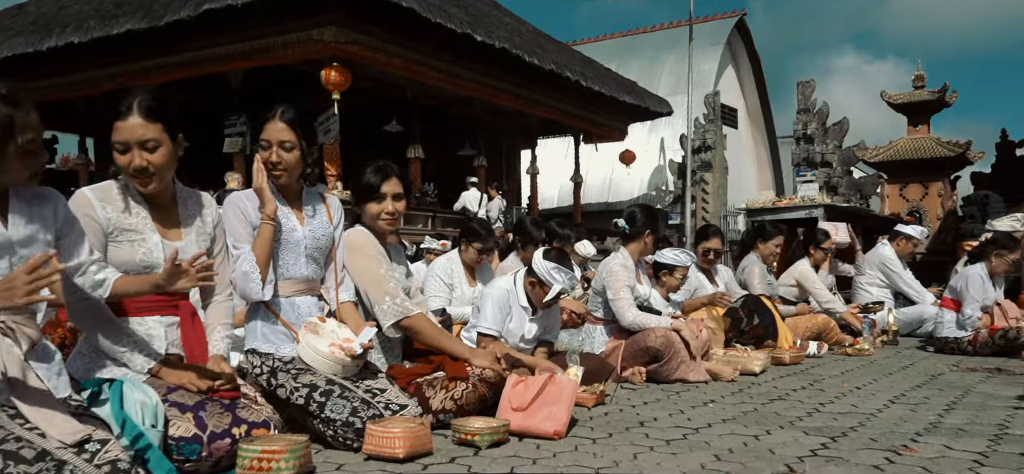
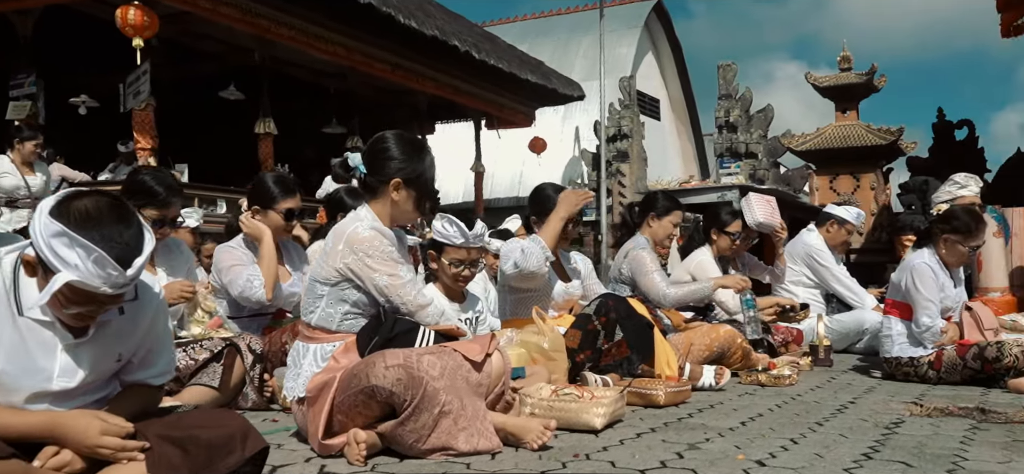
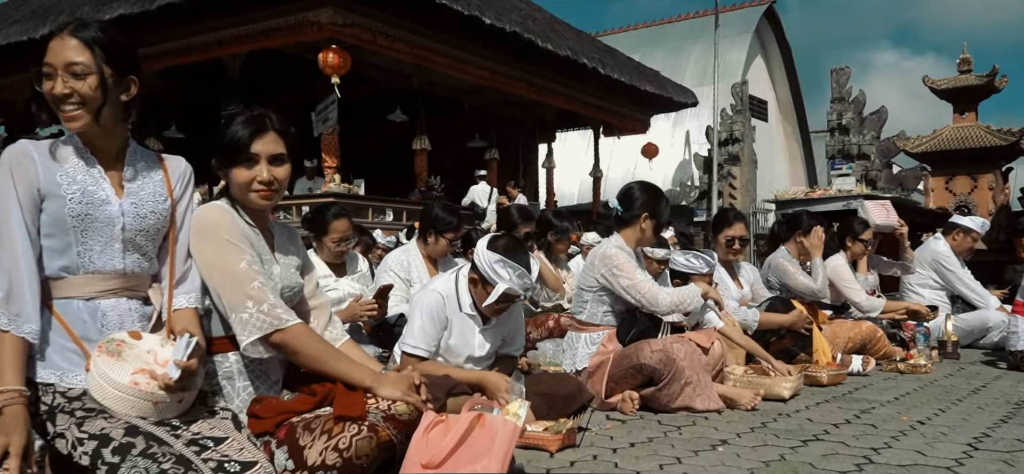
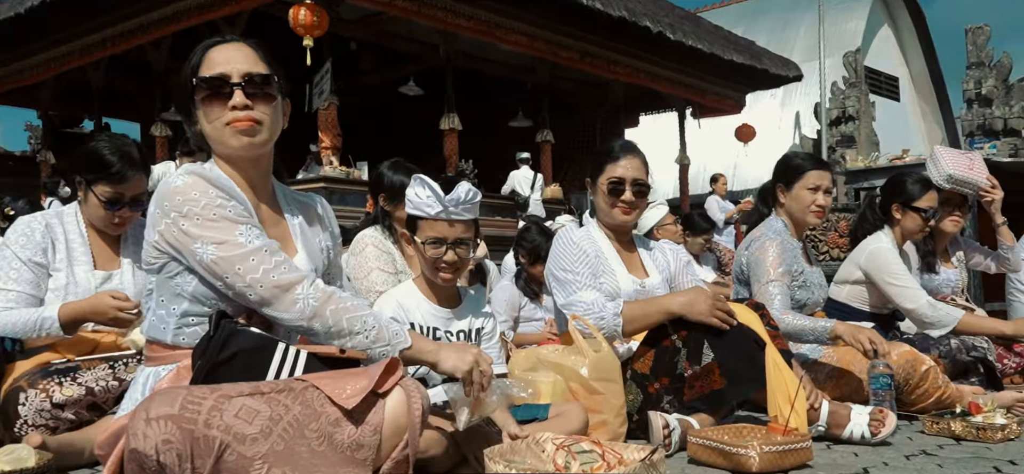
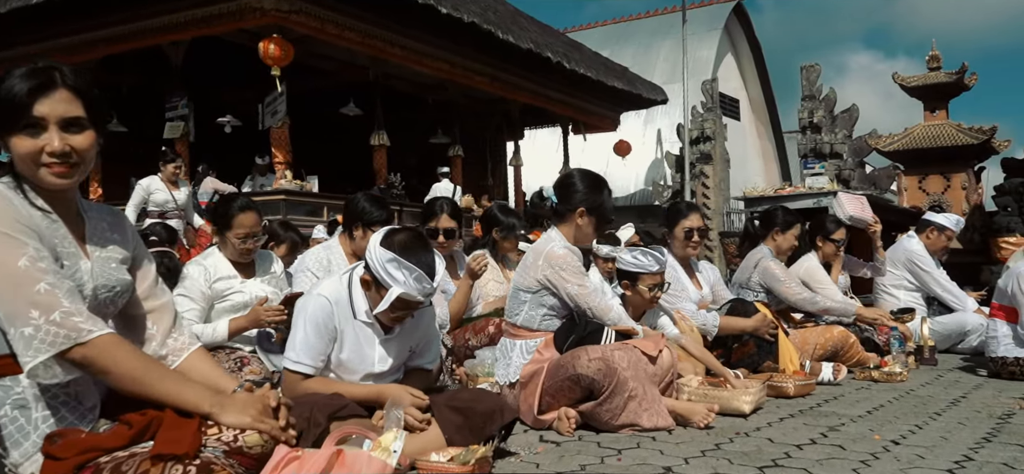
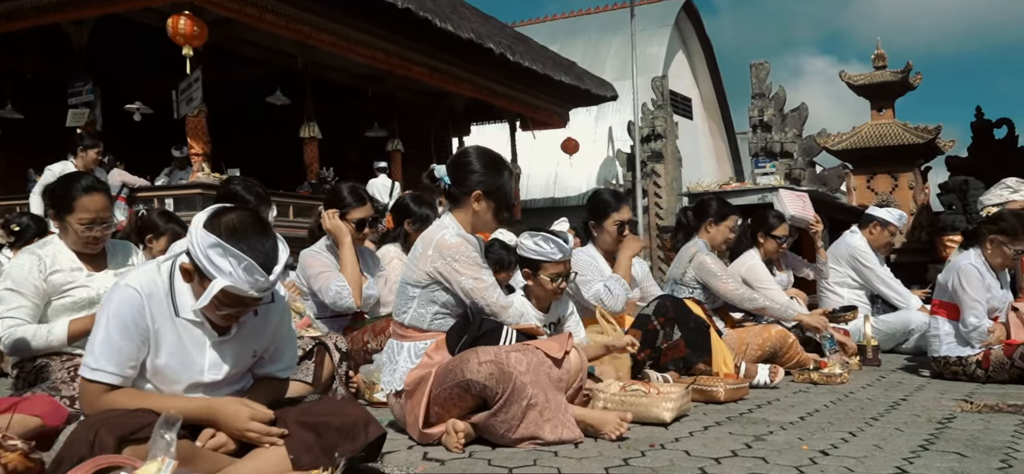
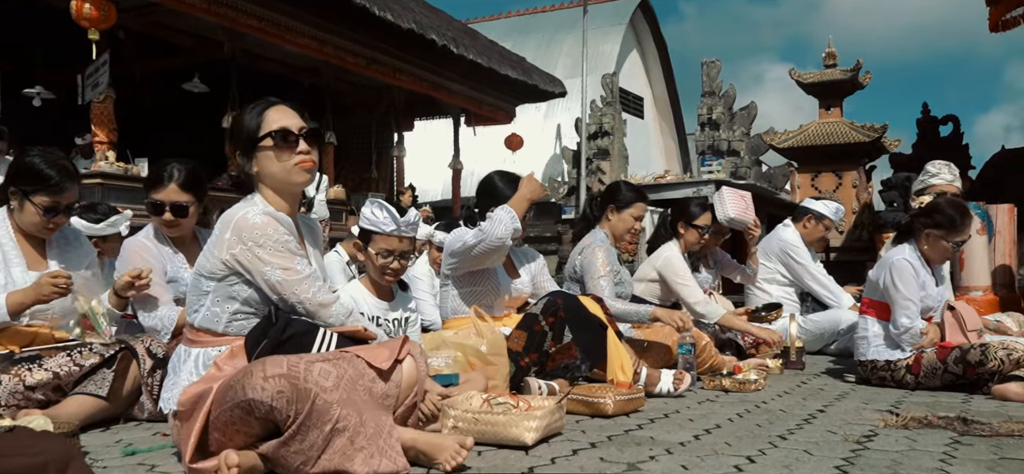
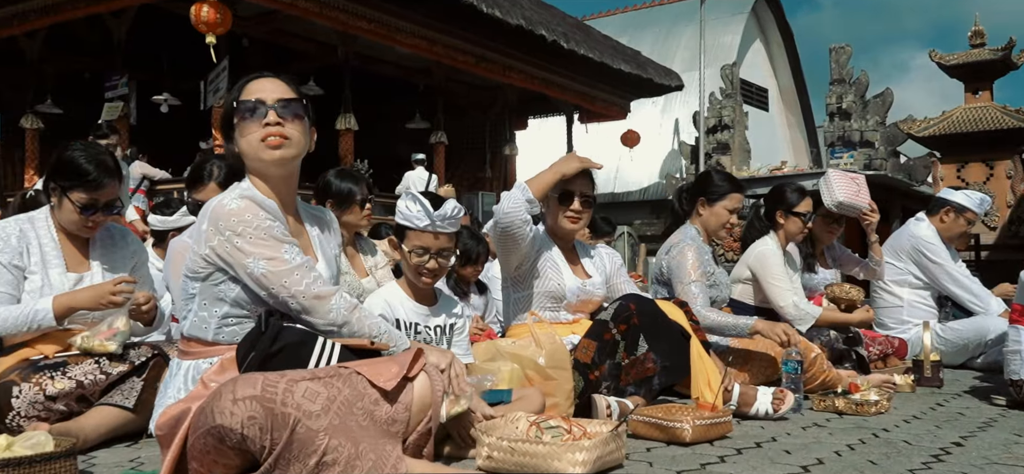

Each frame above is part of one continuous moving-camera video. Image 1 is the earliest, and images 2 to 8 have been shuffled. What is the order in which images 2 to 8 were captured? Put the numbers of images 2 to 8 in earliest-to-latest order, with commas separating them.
3, 5, 6, 2, 7, 8, 4
